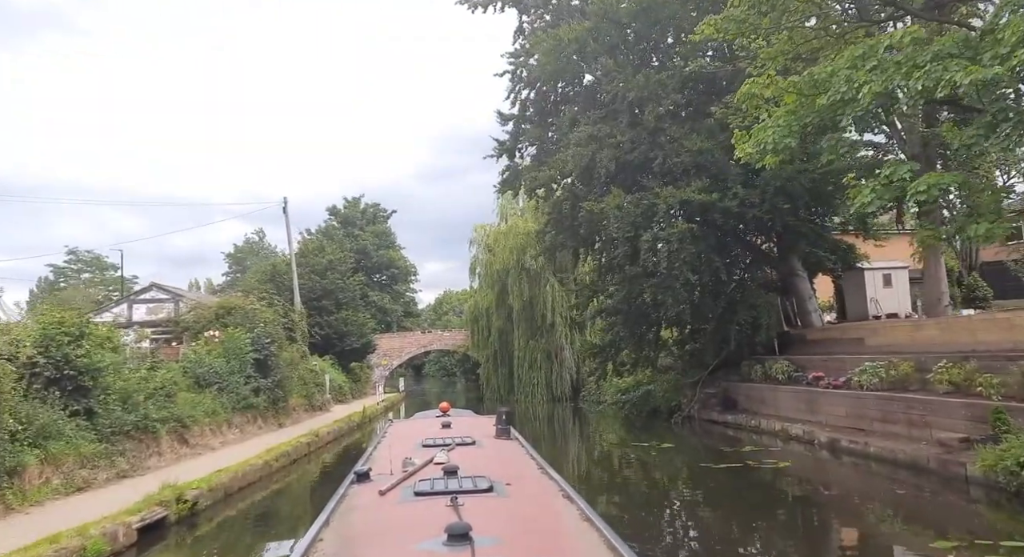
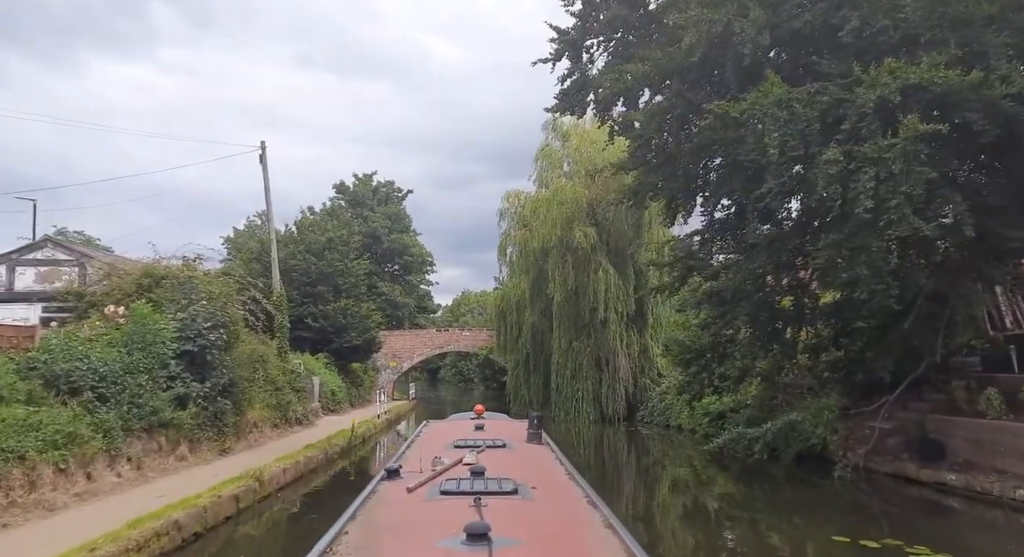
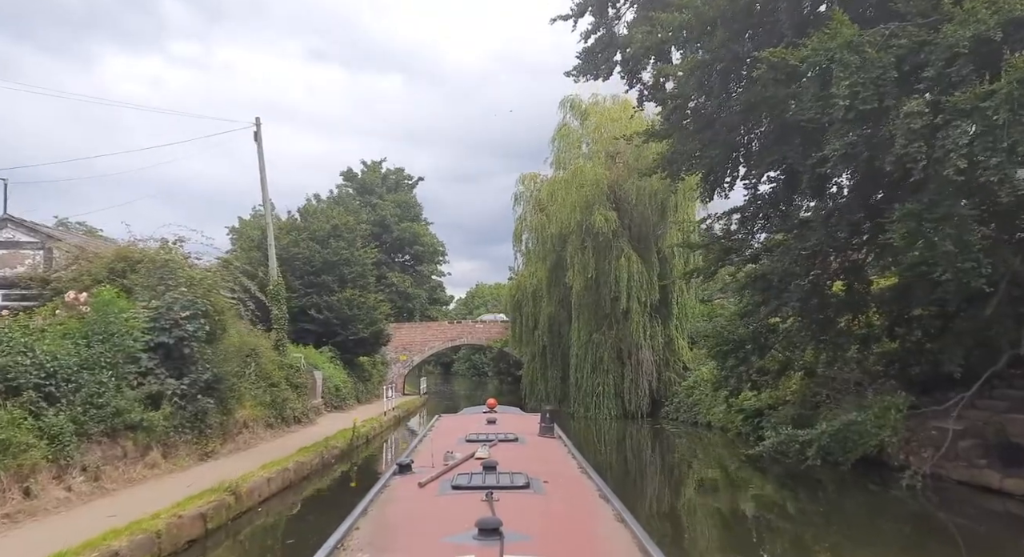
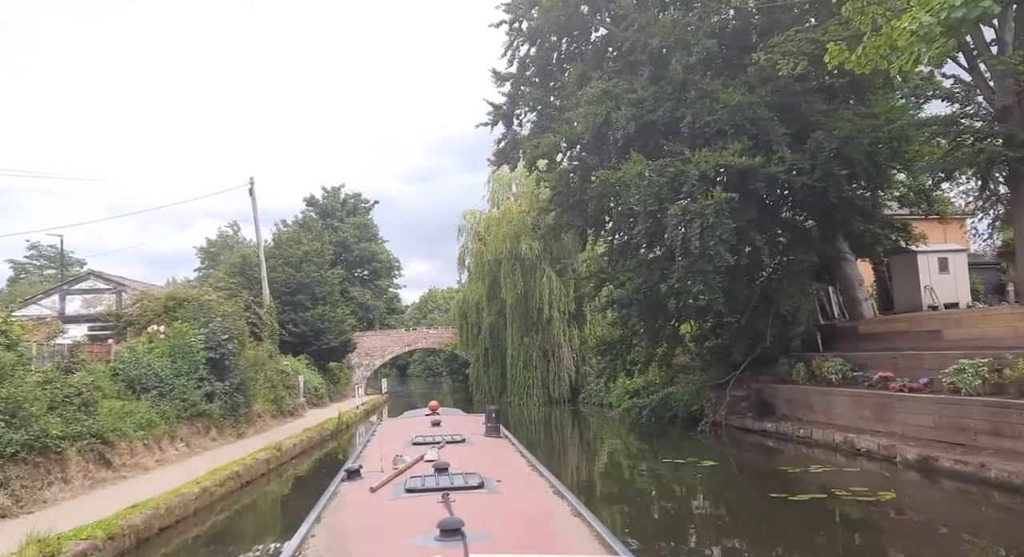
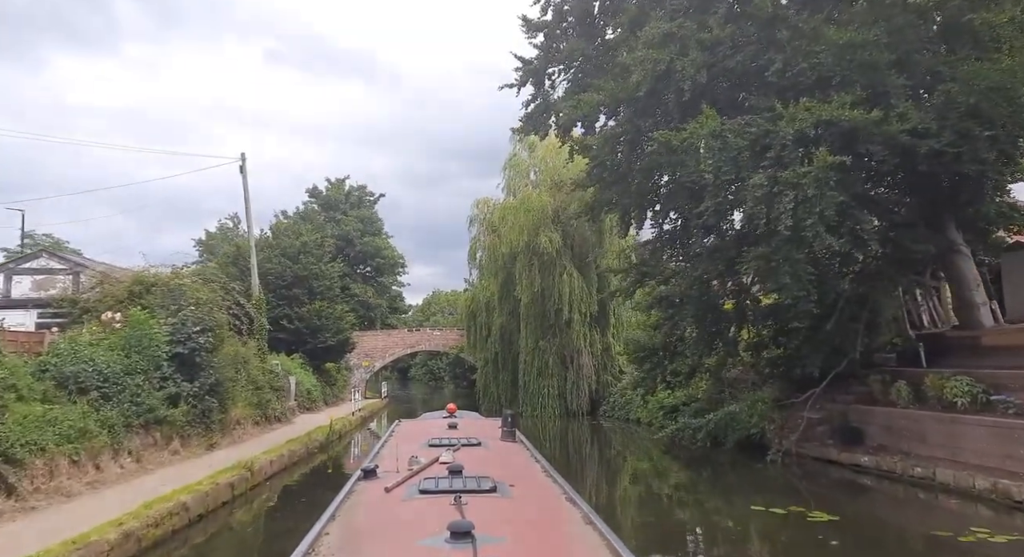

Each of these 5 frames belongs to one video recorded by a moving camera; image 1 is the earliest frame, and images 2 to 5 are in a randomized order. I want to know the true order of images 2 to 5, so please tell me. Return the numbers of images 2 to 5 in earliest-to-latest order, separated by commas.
4, 5, 2, 3
